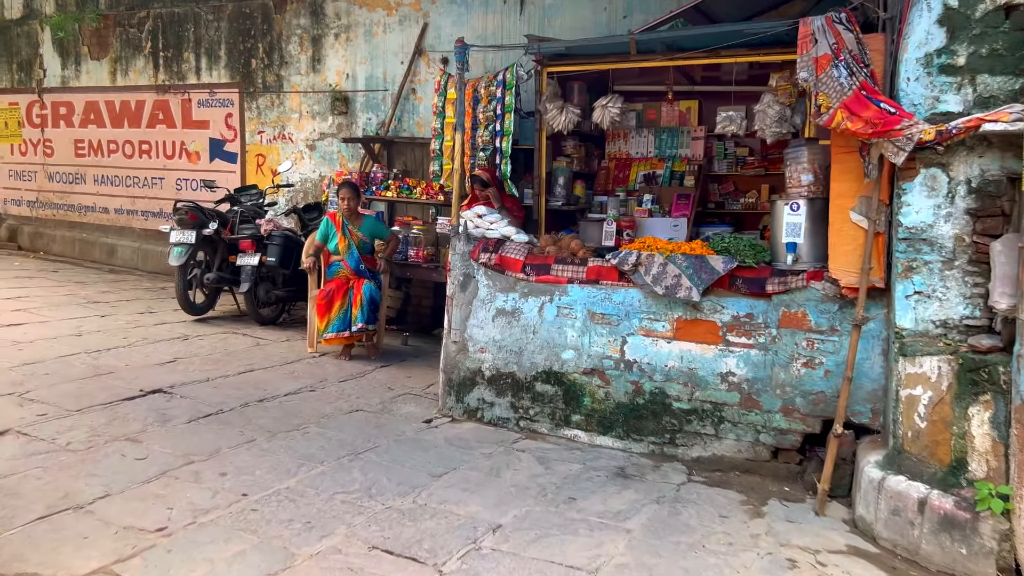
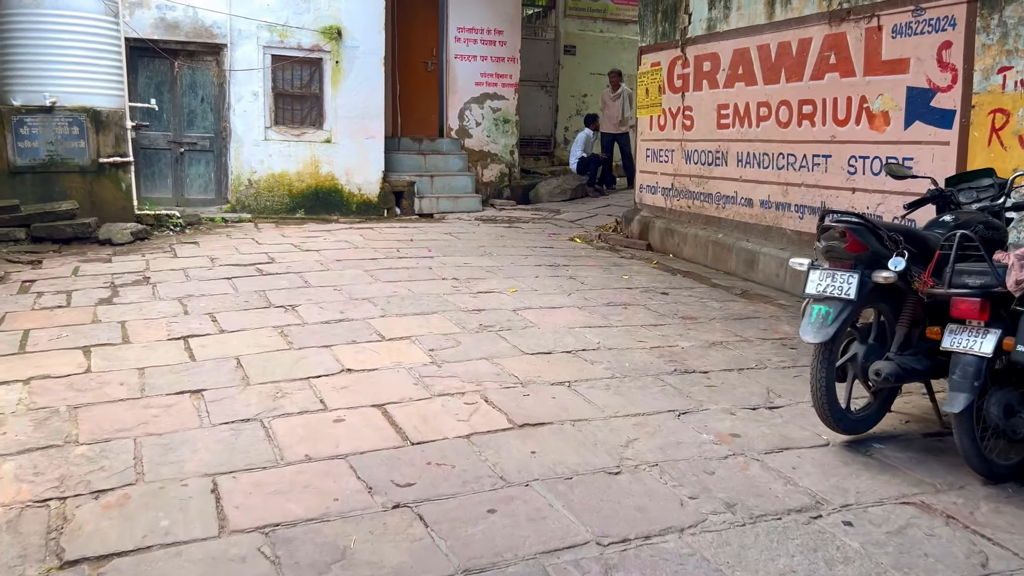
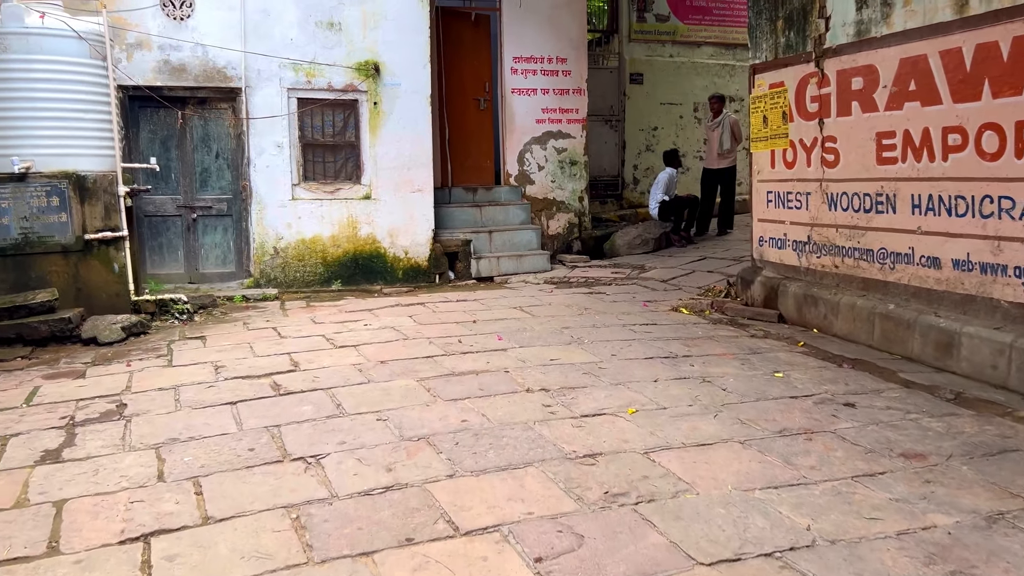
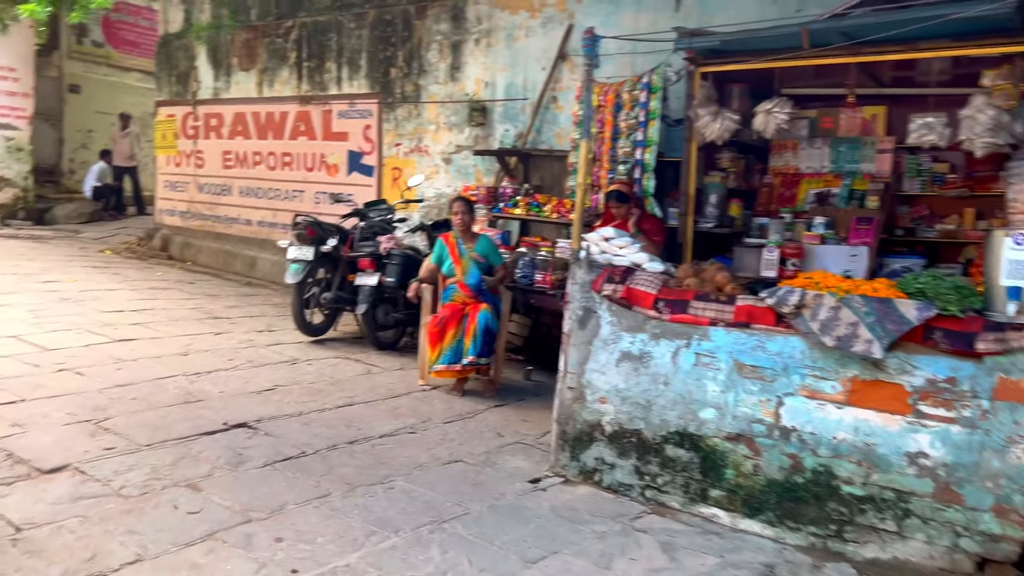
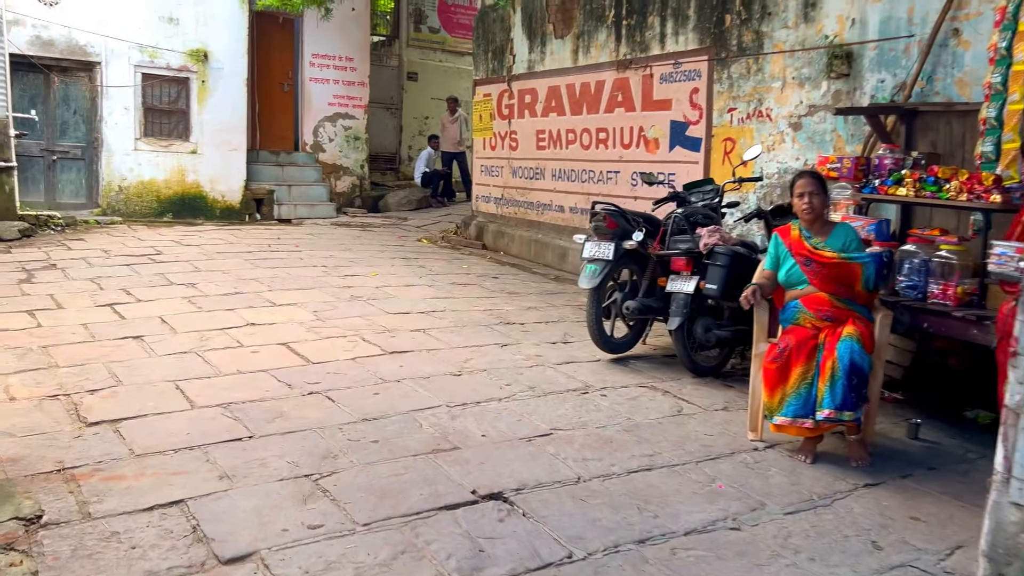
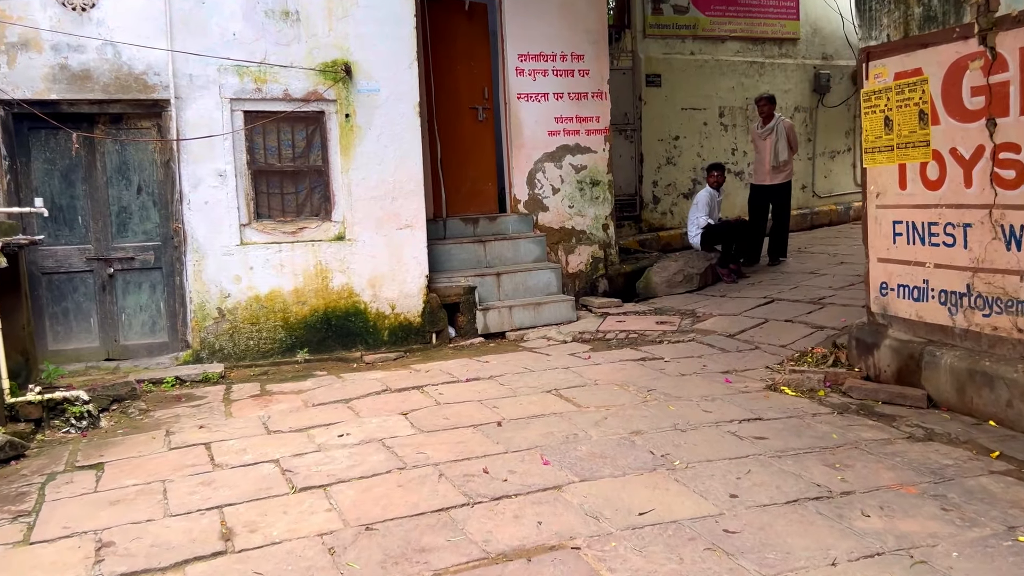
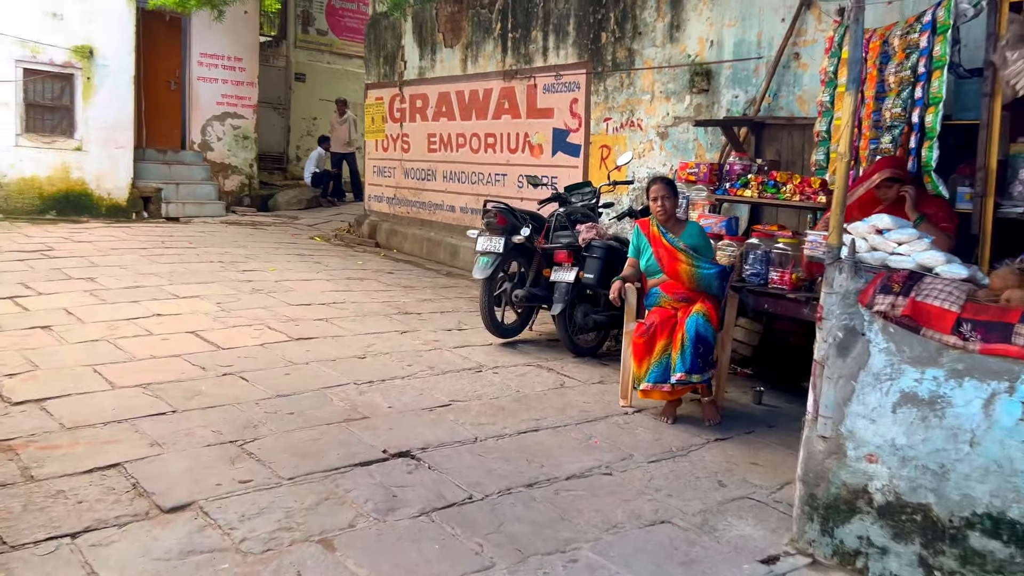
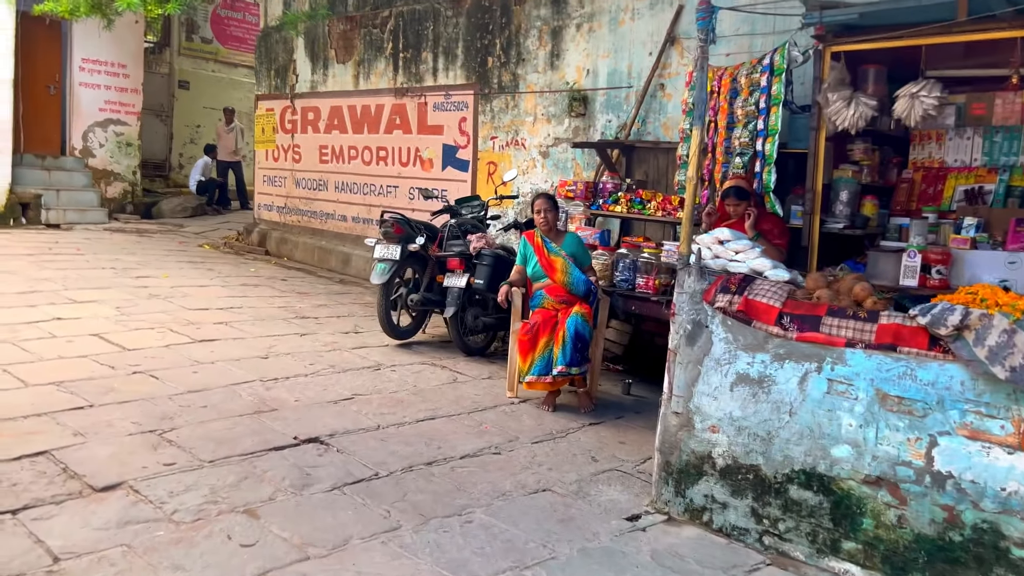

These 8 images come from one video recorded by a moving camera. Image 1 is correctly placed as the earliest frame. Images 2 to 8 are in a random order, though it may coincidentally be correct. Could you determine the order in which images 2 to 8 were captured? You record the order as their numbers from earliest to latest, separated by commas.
4, 8, 7, 5, 2, 3, 6
